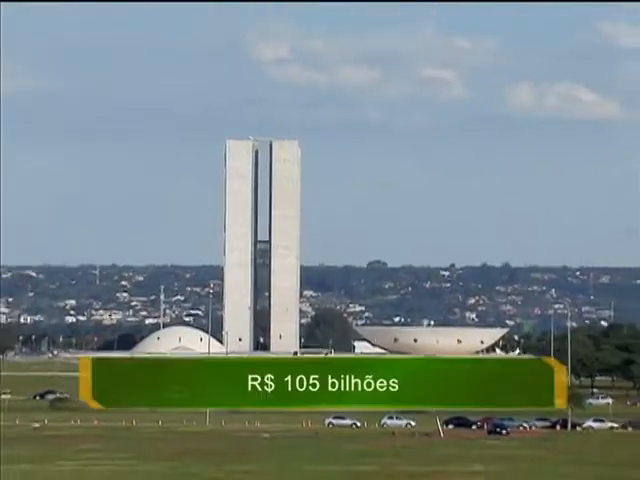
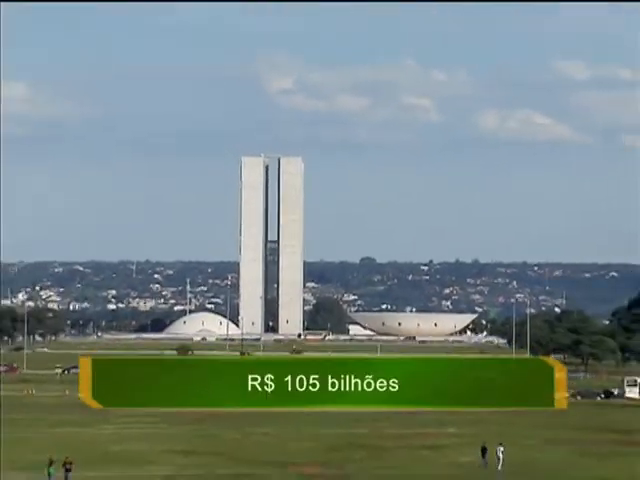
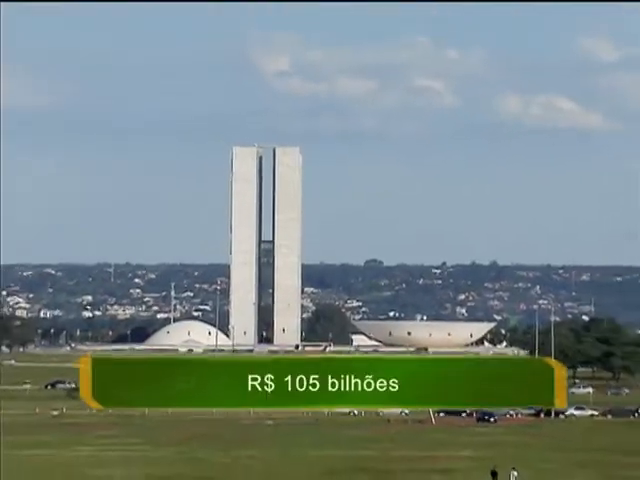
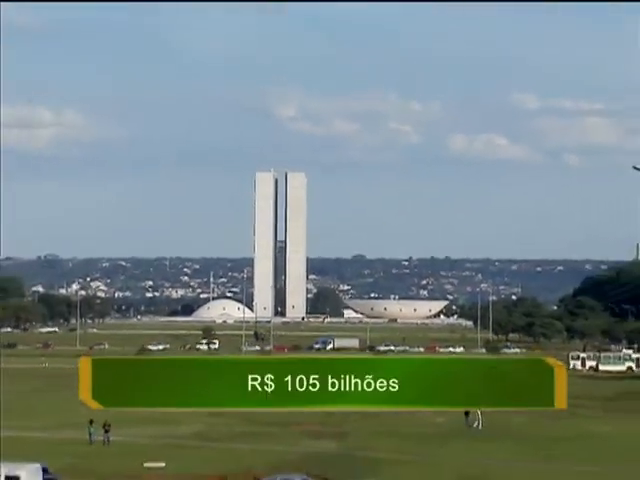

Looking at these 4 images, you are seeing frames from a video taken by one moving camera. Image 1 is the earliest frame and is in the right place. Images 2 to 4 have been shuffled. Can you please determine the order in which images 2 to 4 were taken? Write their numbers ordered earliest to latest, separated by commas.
3, 2, 4
